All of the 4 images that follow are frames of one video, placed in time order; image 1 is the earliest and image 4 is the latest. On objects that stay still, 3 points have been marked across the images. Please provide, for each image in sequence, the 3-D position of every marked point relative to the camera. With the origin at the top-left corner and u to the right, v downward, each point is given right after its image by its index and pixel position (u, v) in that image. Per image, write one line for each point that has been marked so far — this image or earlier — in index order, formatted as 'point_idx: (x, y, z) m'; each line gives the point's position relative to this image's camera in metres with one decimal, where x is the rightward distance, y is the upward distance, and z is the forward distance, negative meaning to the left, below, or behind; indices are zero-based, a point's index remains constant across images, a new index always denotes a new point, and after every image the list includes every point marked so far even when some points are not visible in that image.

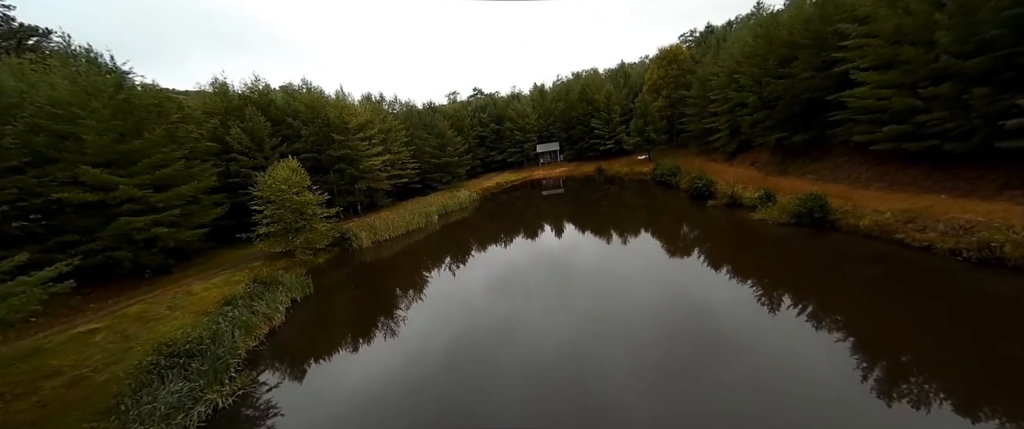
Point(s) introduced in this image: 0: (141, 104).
0: (-18.7, +5.6, +16.9) m
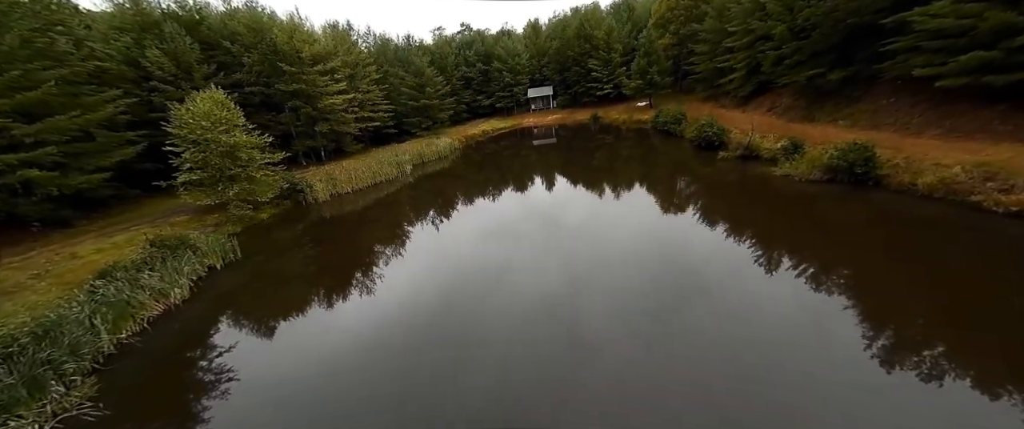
0: (-19.7, +7.8, +12.5) m
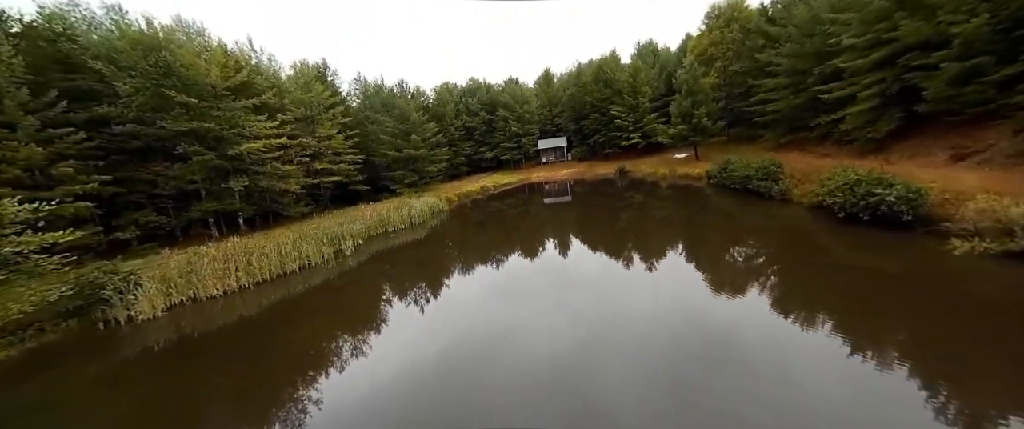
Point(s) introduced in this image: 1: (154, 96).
0: (-20.2, +4.8, +4.2) m
1: (-18.2, +6.1, +17.1) m
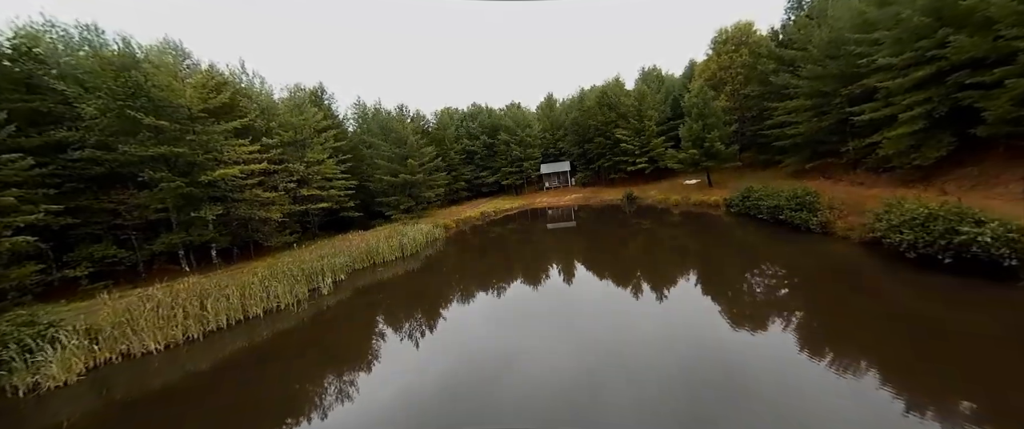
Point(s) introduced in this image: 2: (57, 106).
0: (-20.2, +4.1, +2.6) m
1: (-18.1, +4.5, +15.6) m
2: (-20.8, +5.0, +15.3) m
